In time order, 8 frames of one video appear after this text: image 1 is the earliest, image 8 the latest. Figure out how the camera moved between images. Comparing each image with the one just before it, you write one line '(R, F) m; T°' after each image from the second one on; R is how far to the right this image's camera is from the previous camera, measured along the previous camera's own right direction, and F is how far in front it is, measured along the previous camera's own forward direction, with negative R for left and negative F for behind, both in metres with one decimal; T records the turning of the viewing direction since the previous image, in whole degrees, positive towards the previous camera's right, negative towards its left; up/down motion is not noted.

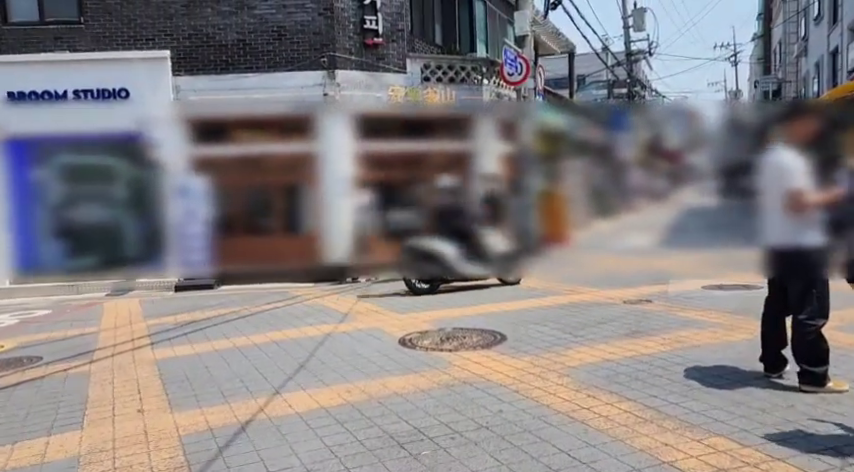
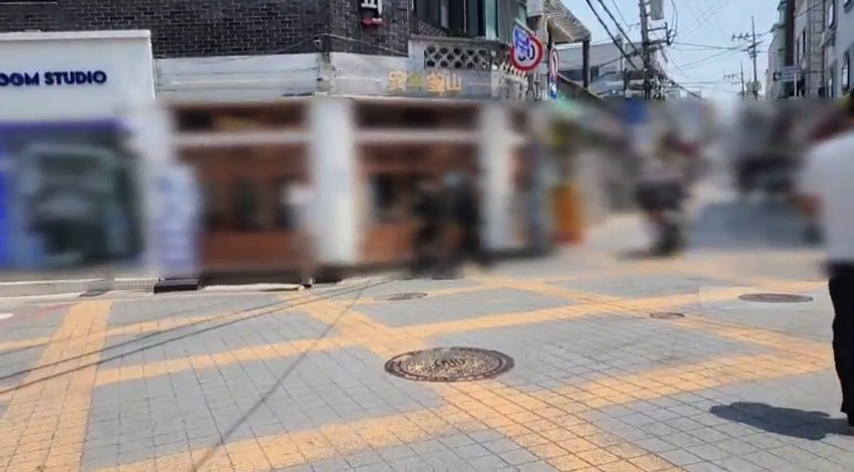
(+0.1, +1.1) m; -1°
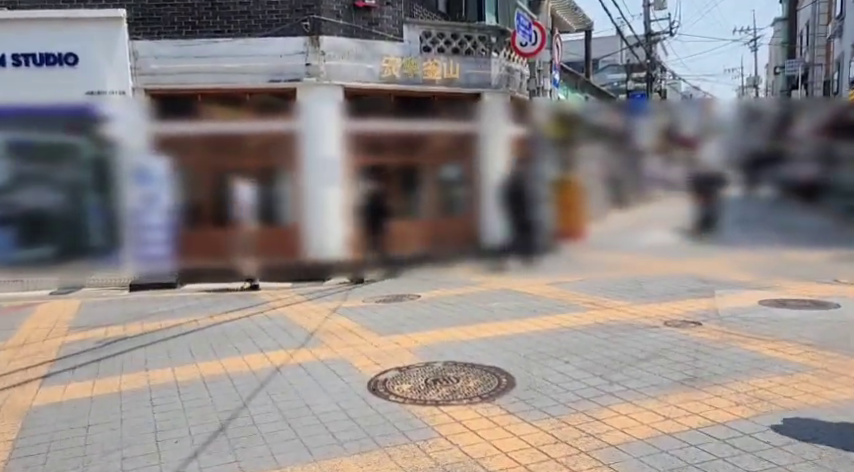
(0.0, +0.7) m; 0°
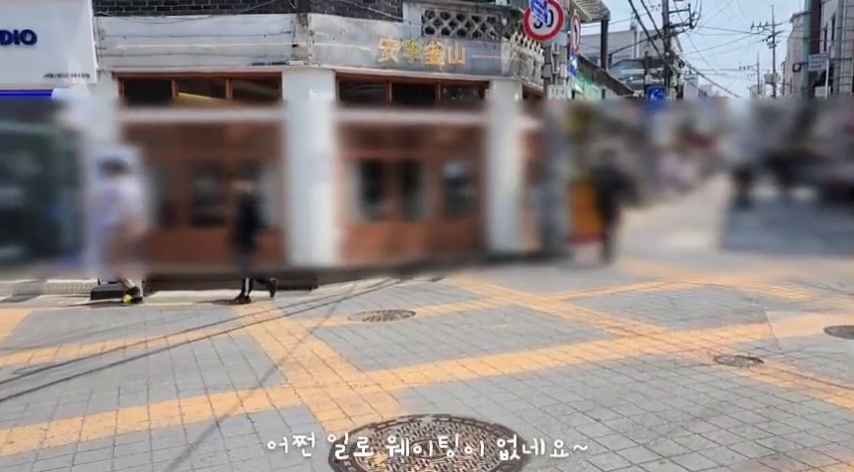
(+0.1, +1.3) m; -1°
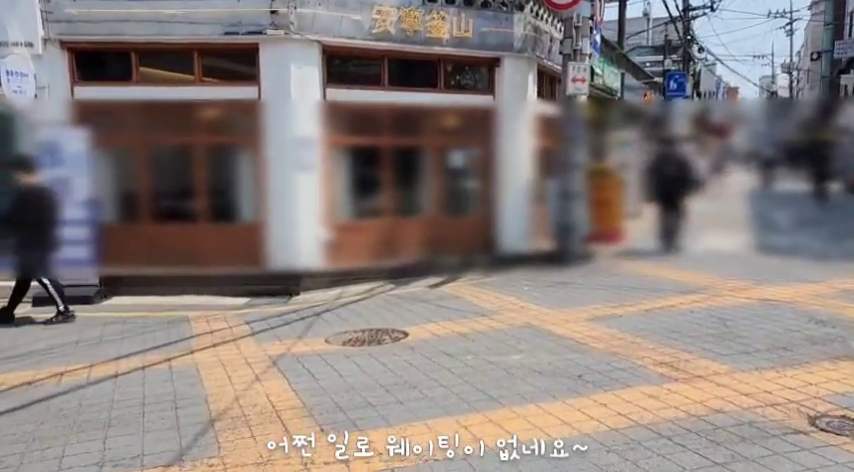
(+0.1, +1.4) m; 0°
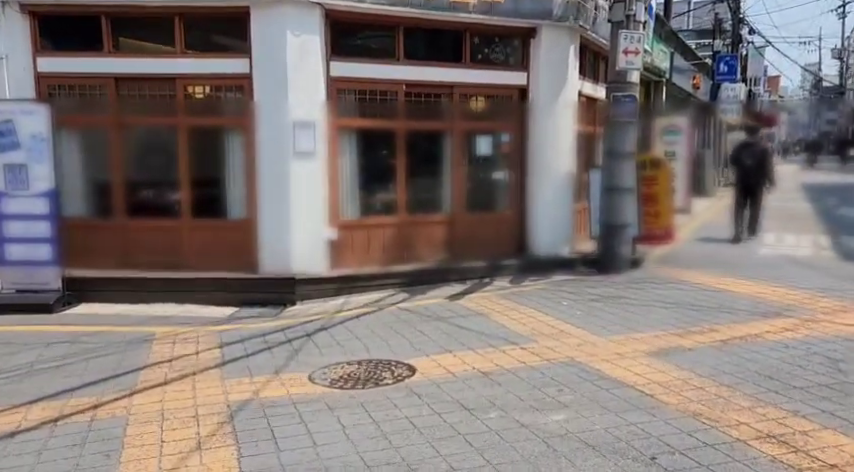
(+0.1, +1.4) m; -2°
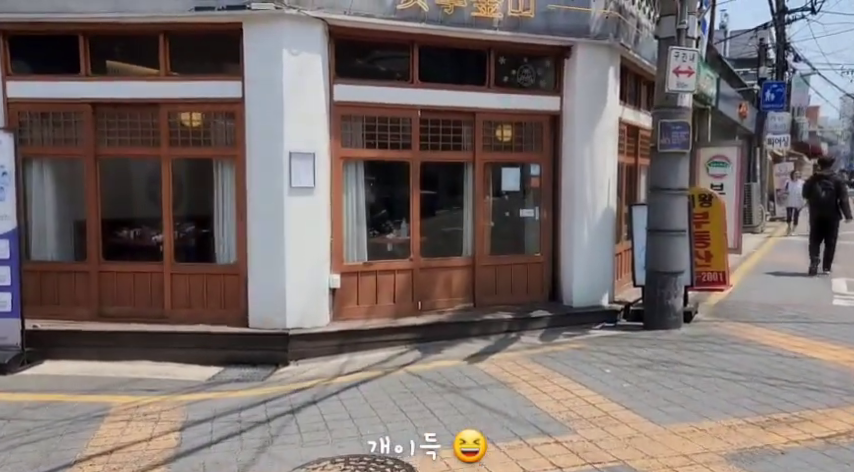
(+0.1, +1.1) m; -2°
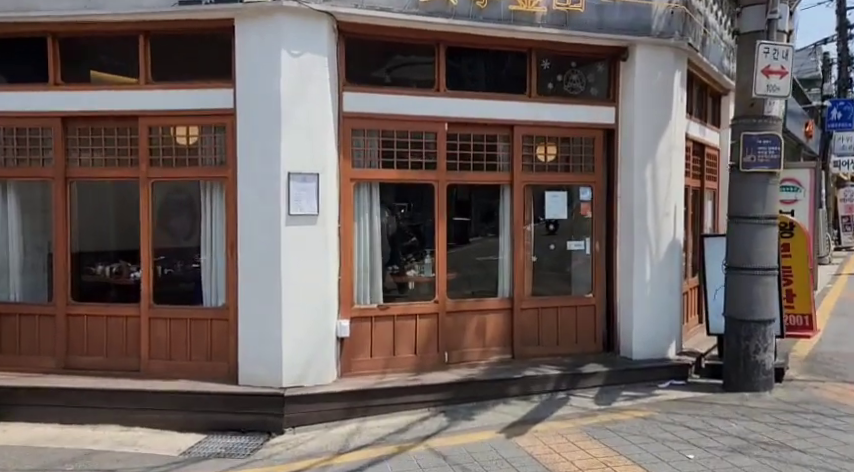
(+0.1, +1.2) m; -3°
